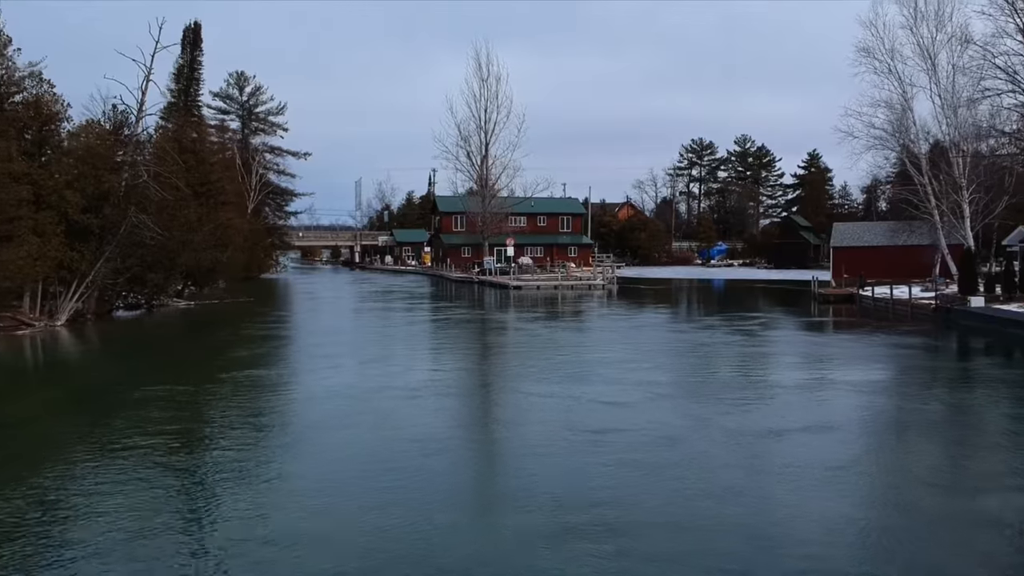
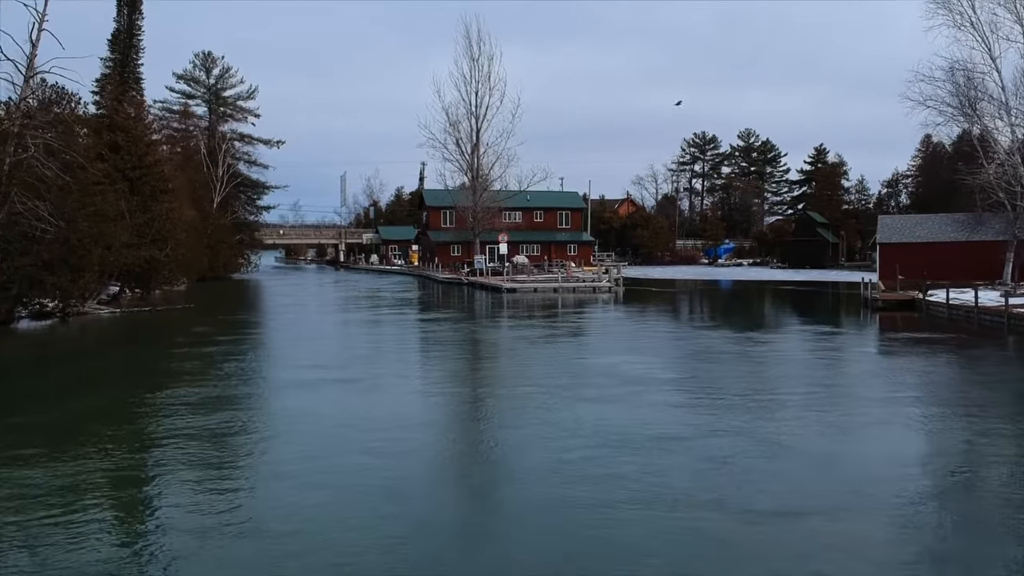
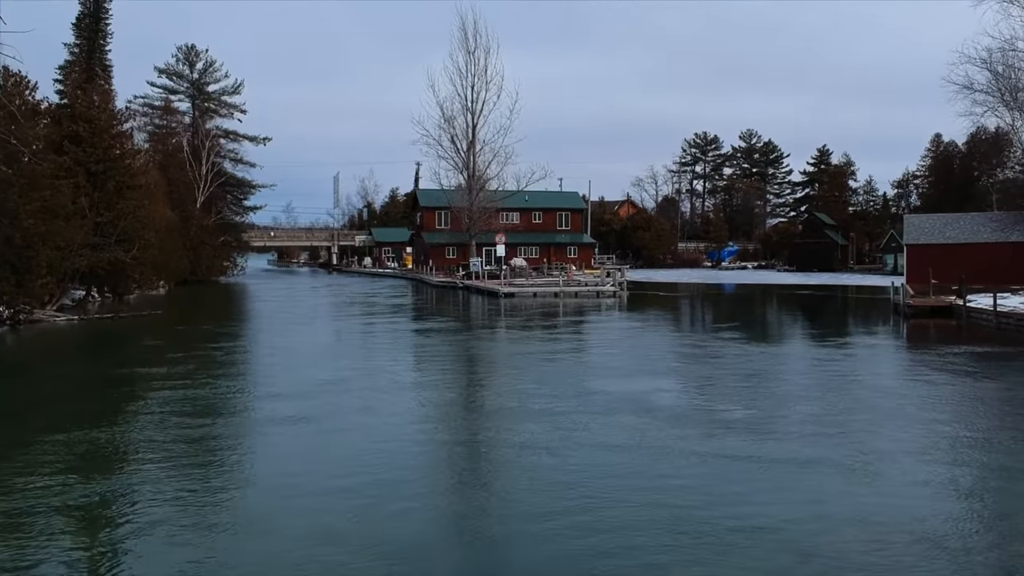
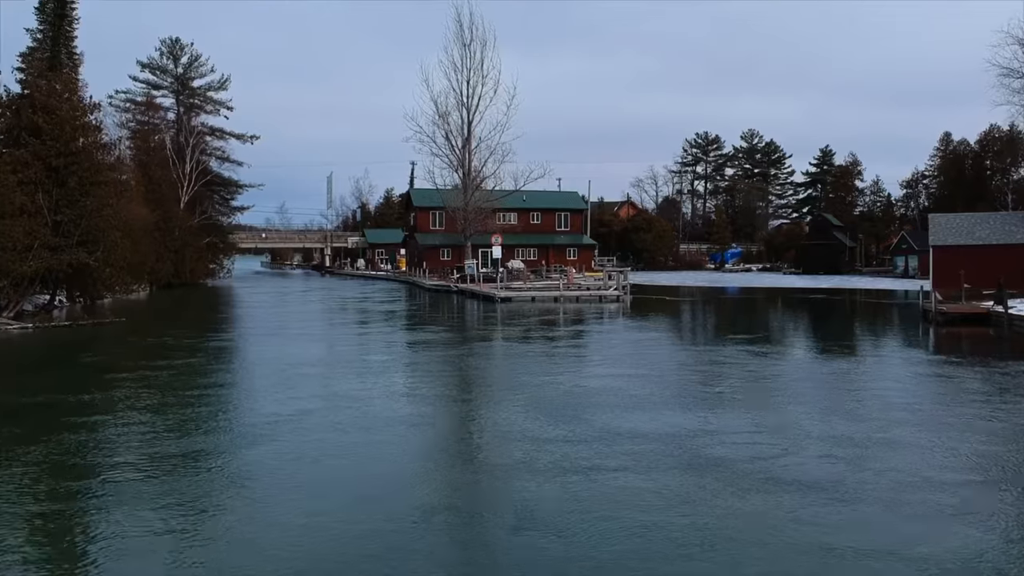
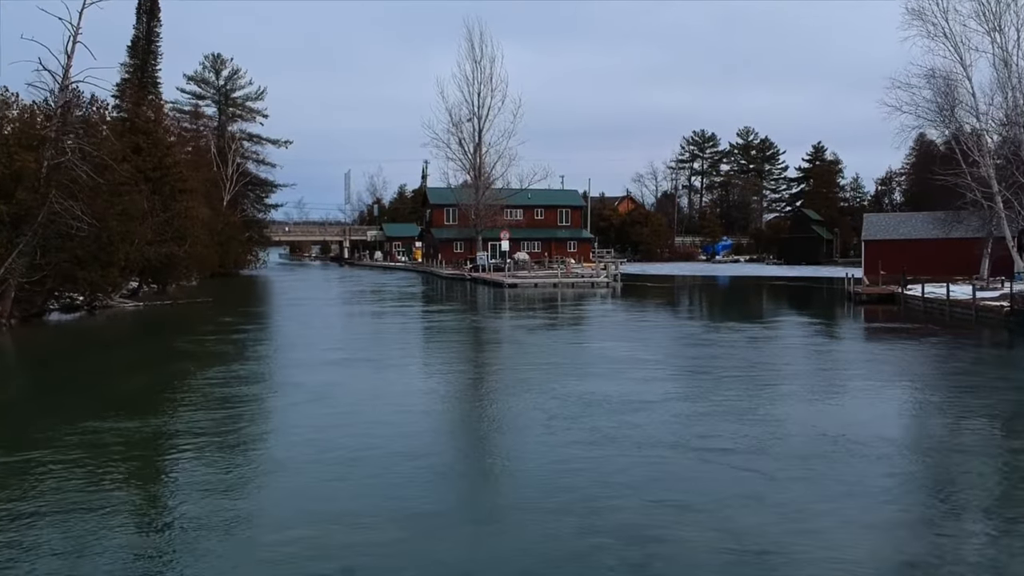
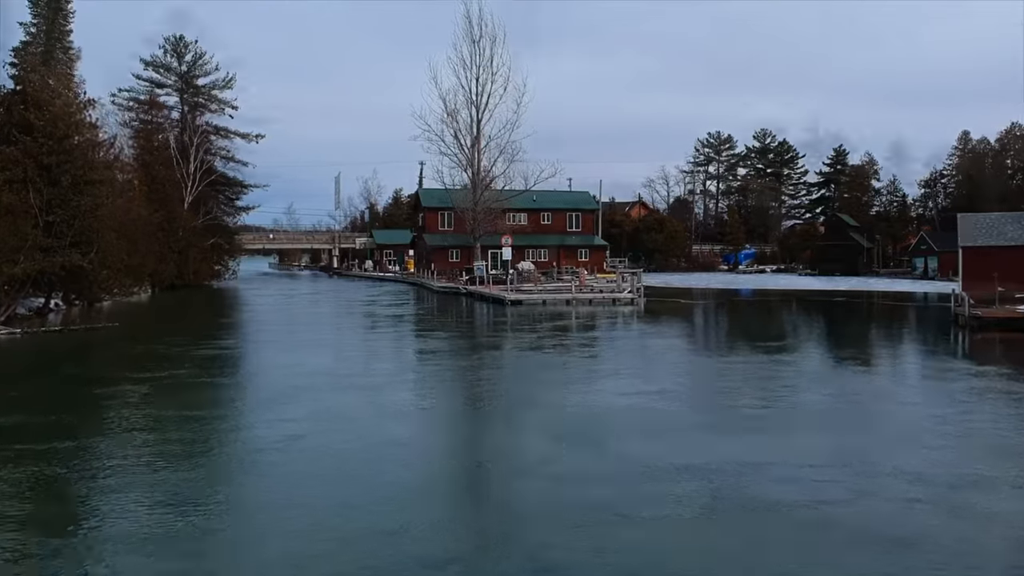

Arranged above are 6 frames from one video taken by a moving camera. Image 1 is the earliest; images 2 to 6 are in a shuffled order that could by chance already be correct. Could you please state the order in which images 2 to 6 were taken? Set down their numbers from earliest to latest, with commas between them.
5, 2, 3, 4, 6
